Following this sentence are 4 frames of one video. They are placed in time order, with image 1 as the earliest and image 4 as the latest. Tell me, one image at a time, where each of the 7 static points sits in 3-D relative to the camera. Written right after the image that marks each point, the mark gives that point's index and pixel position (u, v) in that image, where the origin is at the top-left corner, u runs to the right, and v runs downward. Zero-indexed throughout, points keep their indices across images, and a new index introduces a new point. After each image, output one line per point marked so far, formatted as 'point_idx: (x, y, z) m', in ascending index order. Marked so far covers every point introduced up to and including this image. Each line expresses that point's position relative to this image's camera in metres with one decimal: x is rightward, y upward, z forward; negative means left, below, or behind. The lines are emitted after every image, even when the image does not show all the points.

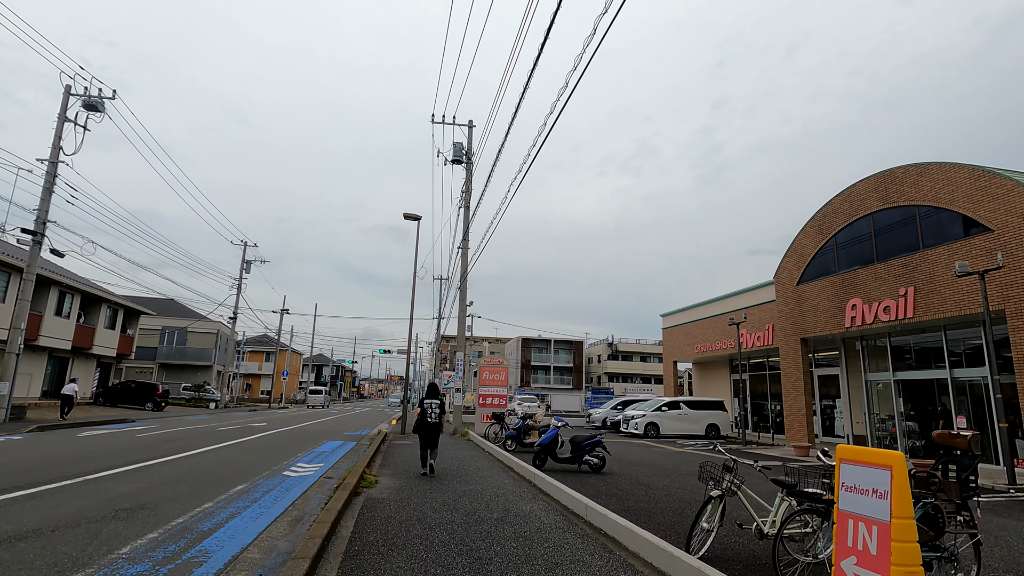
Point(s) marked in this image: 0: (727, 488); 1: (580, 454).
0: (+1.5, -1.4, +3.8) m
1: (+1.0, -2.6, +8.3) m
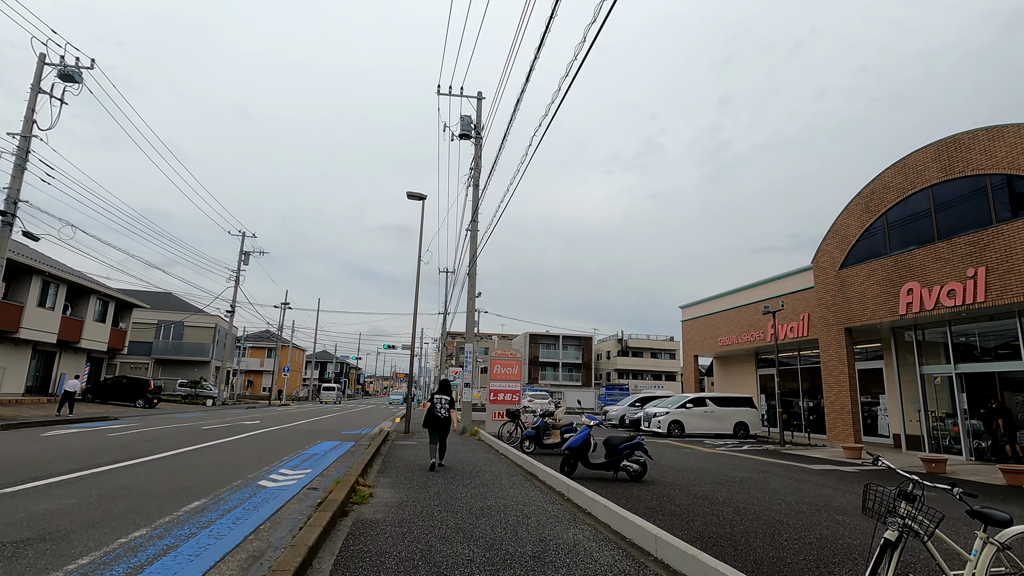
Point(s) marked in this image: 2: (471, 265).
0: (+1.8, -1.1, +2.4) m
1: (+1.4, -2.2, +6.9) m
2: (-1.2, +0.7, +15.1) m
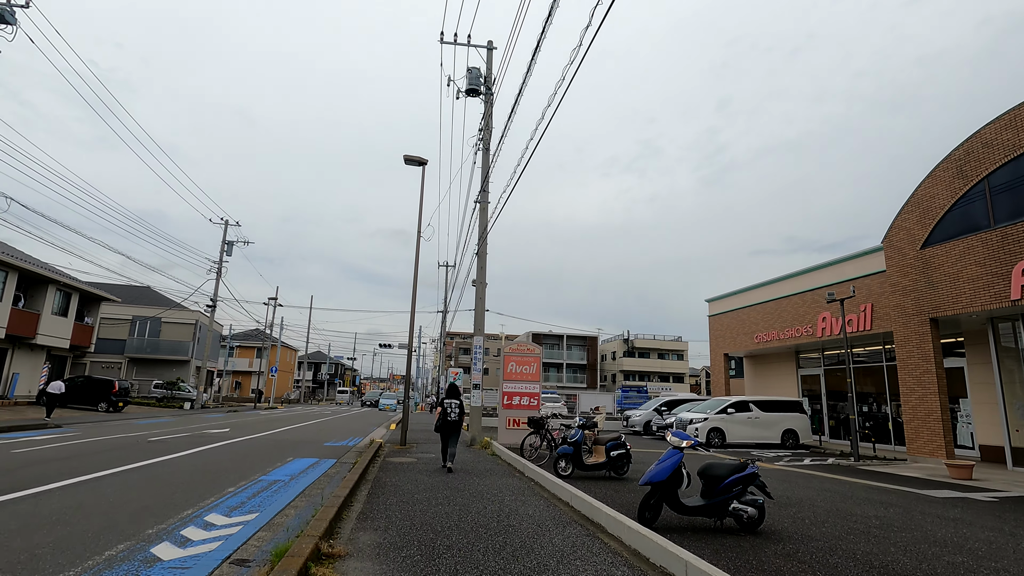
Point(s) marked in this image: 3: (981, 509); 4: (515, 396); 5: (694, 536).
0: (+2.2, -0.6, 0.0) m
1: (+1.8, -1.8, +4.5) m
2: (-0.8, +1.1, +12.7) m
3: (+5.9, -2.8, +6.7) m
4: (+0.1, -2.5, +12.2) m
5: (+1.5, -2.1, +4.5) m
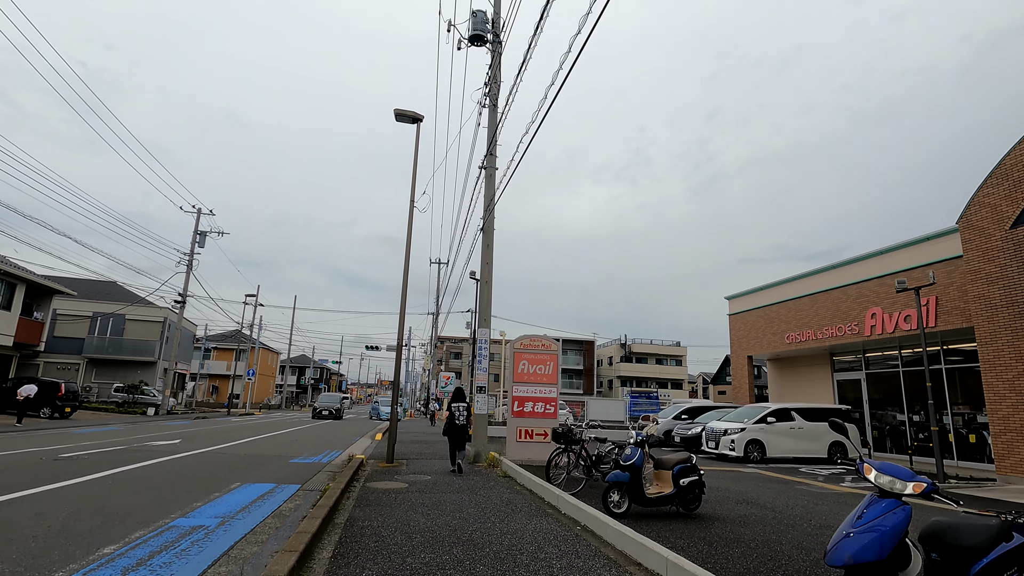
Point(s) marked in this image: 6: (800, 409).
0: (+2.7, -0.2, -2.1) m
1: (+2.2, -1.4, +2.4) m
2: (-0.5, +1.4, +10.6) m
3: (+6.2, -2.4, +4.7) m
4: (+0.3, -2.1, +10.1) m
5: (+1.9, -1.7, +2.4) m
6: (+7.2, -3.0, +13.4) m
